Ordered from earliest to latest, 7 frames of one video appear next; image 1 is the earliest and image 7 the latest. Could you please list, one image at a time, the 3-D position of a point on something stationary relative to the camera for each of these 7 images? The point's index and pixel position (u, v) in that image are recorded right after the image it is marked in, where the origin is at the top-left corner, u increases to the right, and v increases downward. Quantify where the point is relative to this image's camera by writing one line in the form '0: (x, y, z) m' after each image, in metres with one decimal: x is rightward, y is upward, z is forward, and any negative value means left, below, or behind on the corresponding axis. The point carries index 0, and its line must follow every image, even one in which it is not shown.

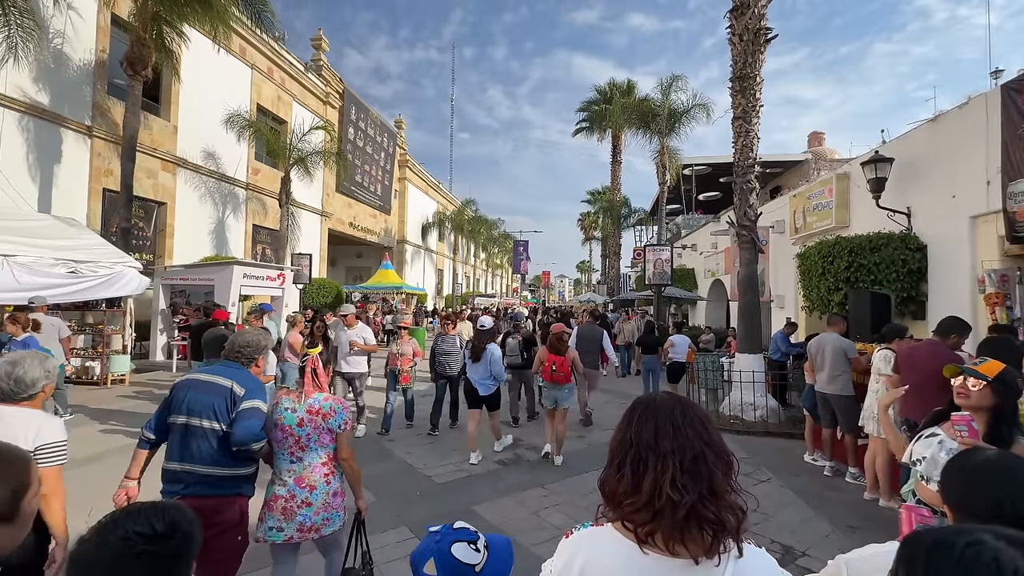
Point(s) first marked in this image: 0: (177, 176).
0: (-12.4, +4.1, +19.2) m
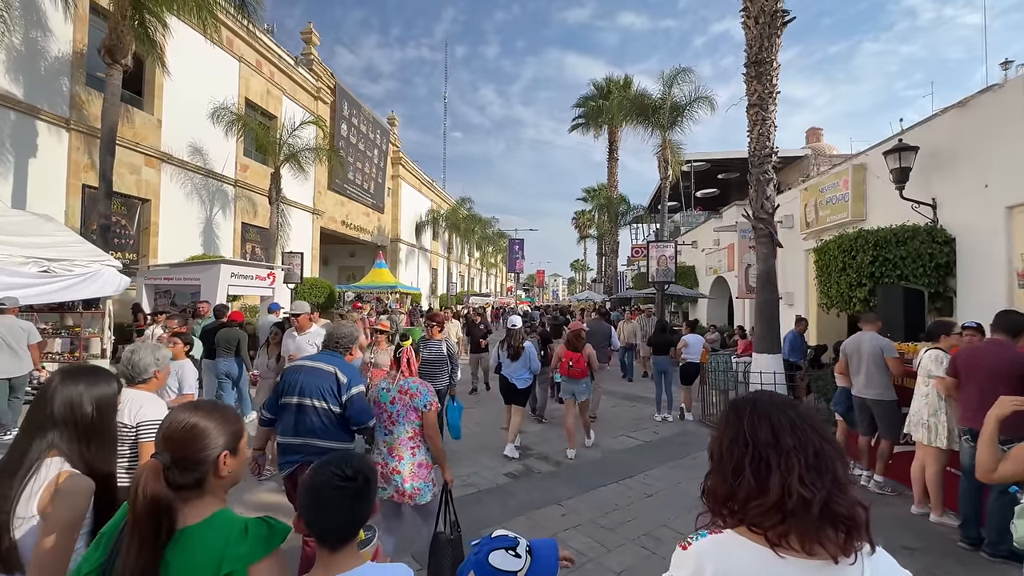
0: (-12.5, +4.1, +18.6) m
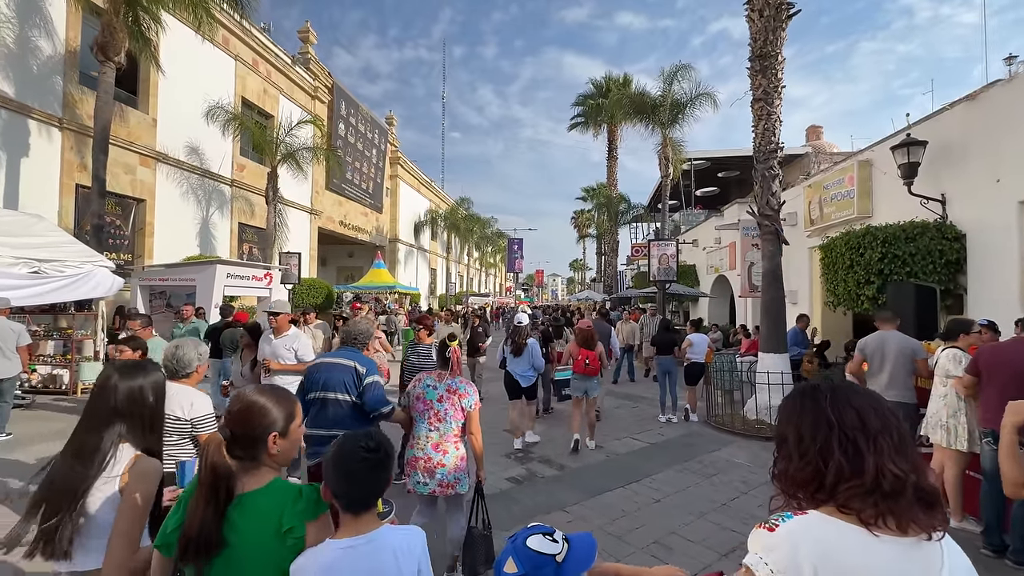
0: (-12.5, +4.1, +18.4) m
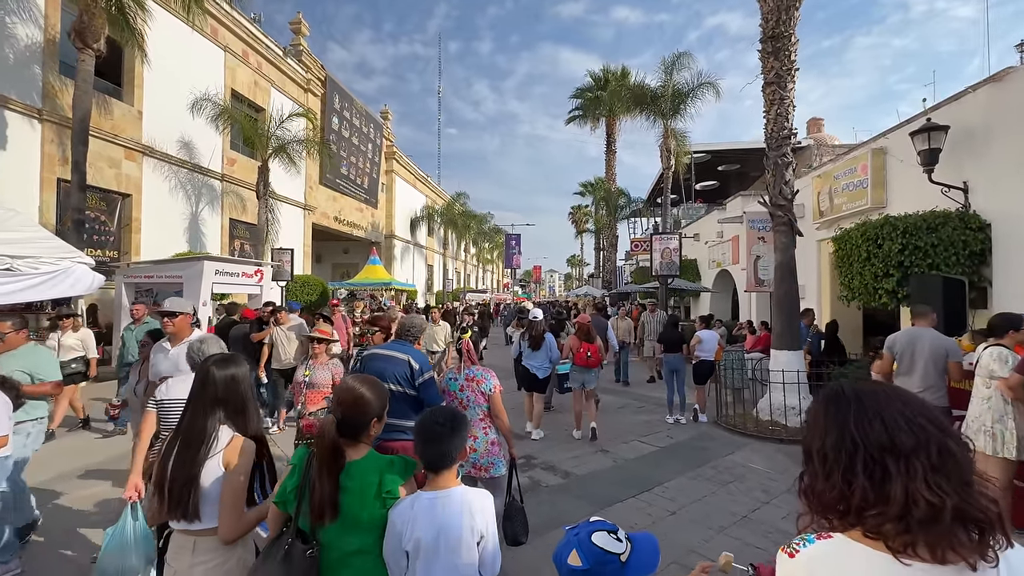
0: (-12.6, +4.2, +17.8) m
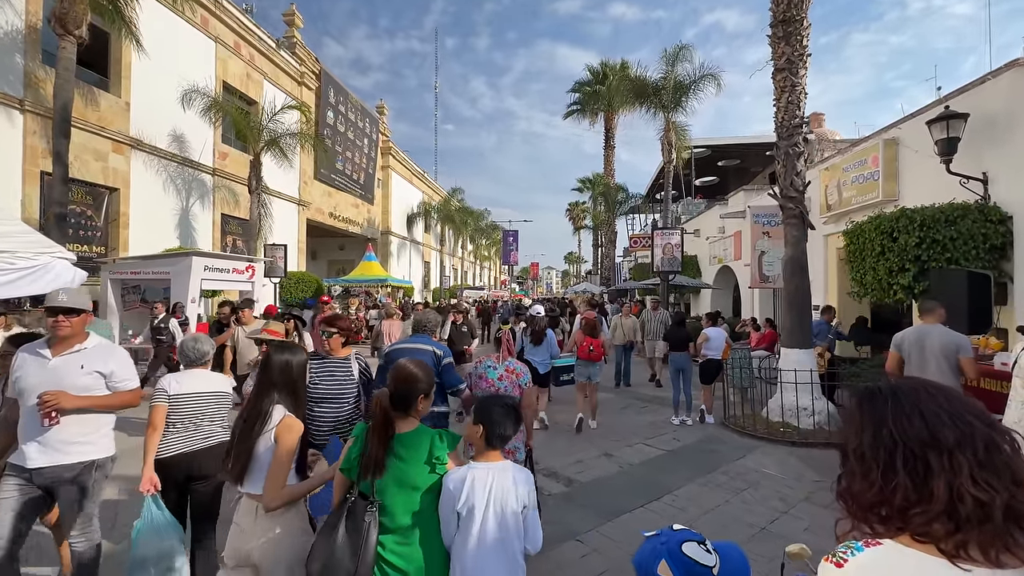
0: (-12.7, +4.3, +17.4) m
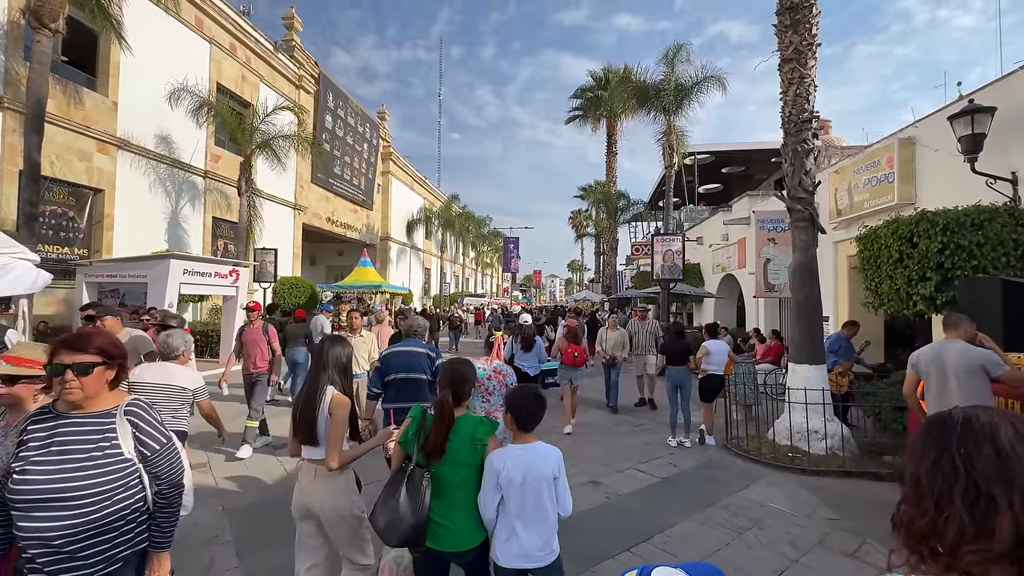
0: (-12.8, +4.2, +16.9) m
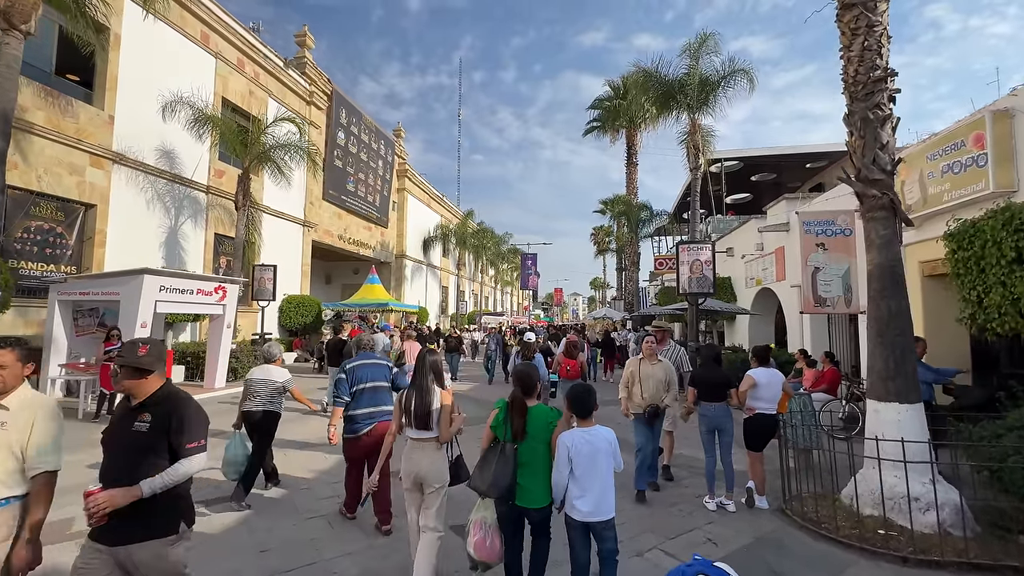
0: (-12.4, +3.6, +16.2) m
